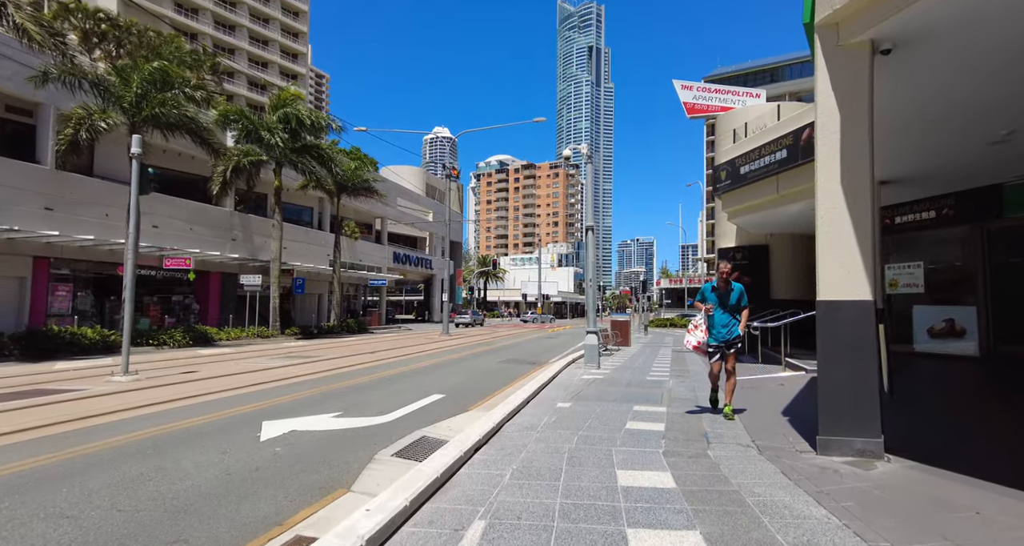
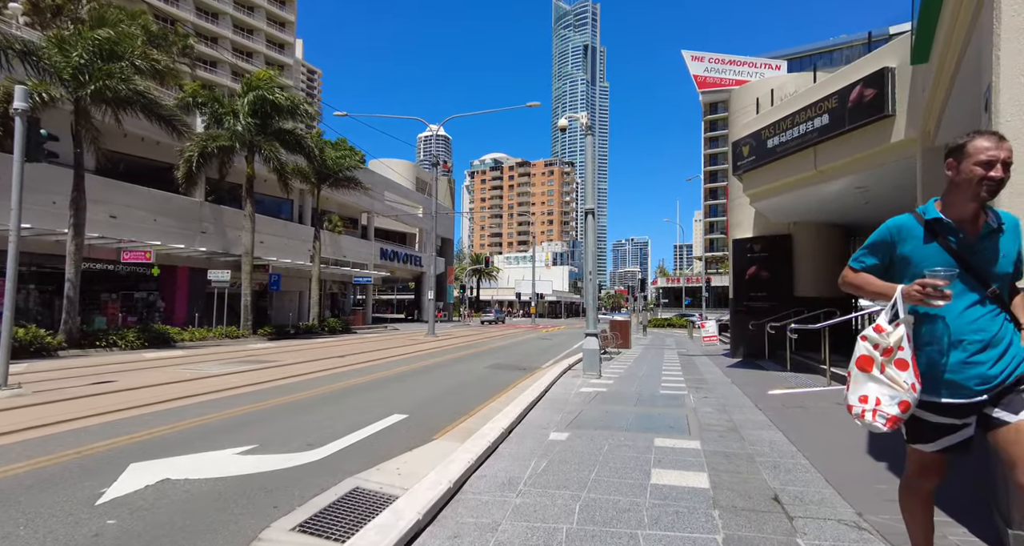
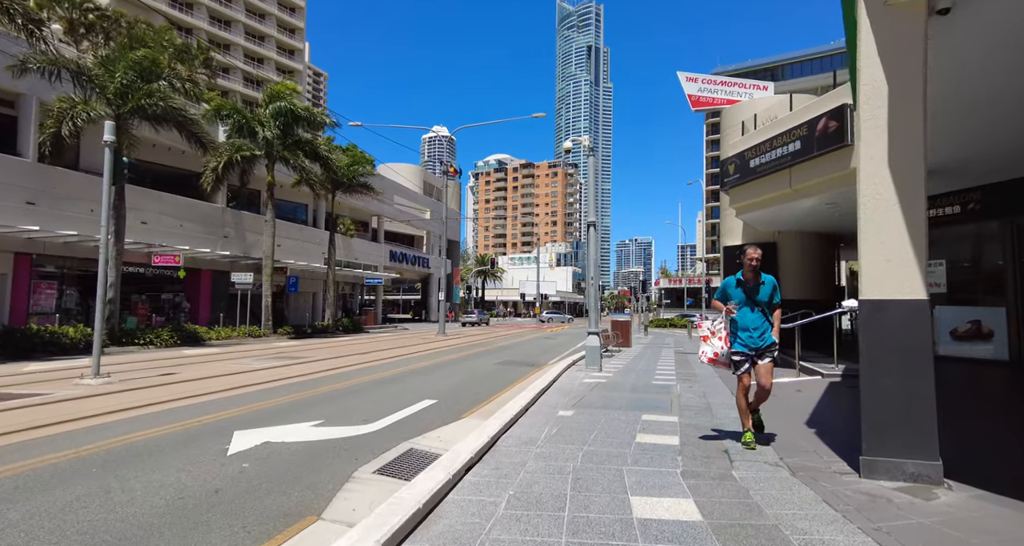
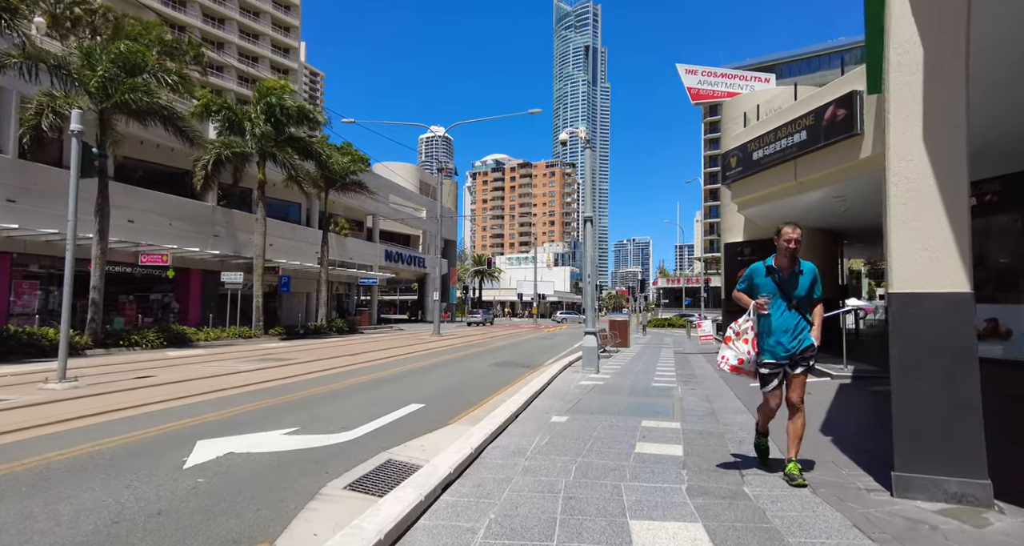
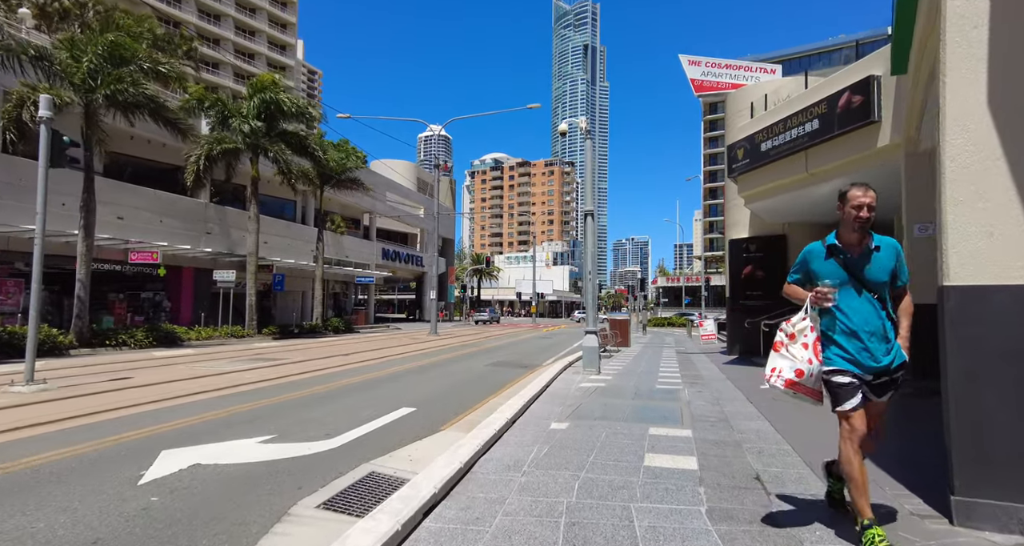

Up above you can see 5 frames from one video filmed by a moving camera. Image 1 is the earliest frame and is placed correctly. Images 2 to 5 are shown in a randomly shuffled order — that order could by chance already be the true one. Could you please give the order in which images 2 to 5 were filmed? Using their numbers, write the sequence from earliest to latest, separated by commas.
3, 4, 5, 2
